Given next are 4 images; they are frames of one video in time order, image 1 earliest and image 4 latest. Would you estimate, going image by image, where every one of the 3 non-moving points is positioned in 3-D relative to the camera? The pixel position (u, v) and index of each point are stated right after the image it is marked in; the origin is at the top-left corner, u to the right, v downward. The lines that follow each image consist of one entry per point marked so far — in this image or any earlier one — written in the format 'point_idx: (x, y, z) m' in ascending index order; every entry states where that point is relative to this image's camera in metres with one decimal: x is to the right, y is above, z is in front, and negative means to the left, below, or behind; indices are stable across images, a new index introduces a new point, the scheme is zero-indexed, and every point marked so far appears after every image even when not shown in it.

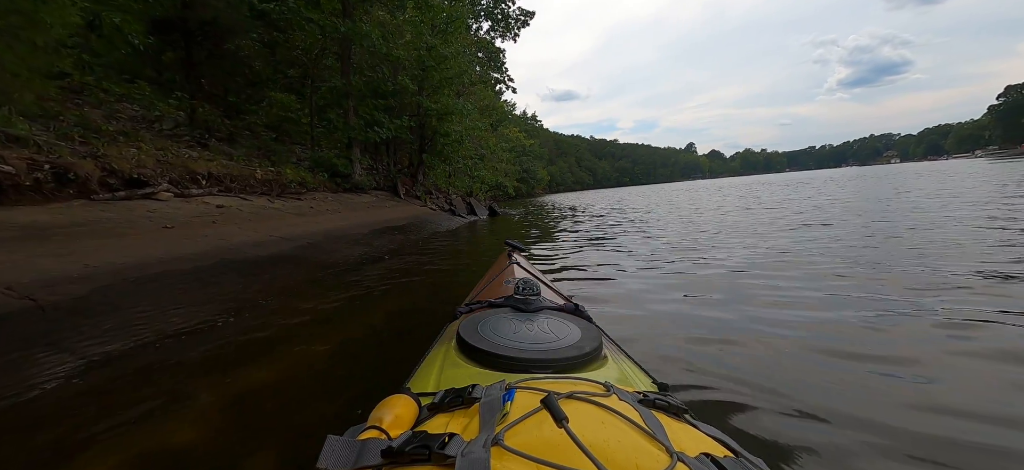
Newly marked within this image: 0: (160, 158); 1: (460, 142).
0: (-4.8, +1.0, +5.6) m
1: (-1.6, +2.9, +12.5) m
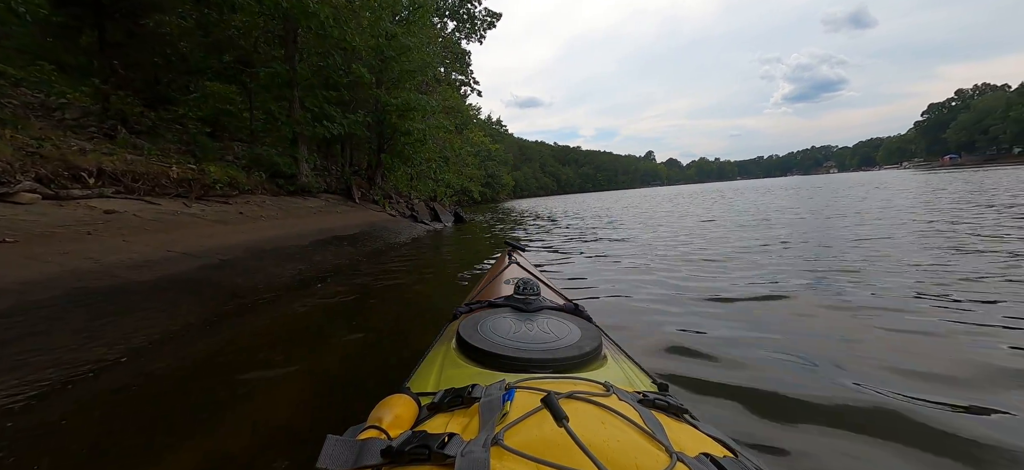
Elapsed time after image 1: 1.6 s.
0: (-5.1, +0.9, +4.6) m
1: (-2.6, +2.7, +11.8) m
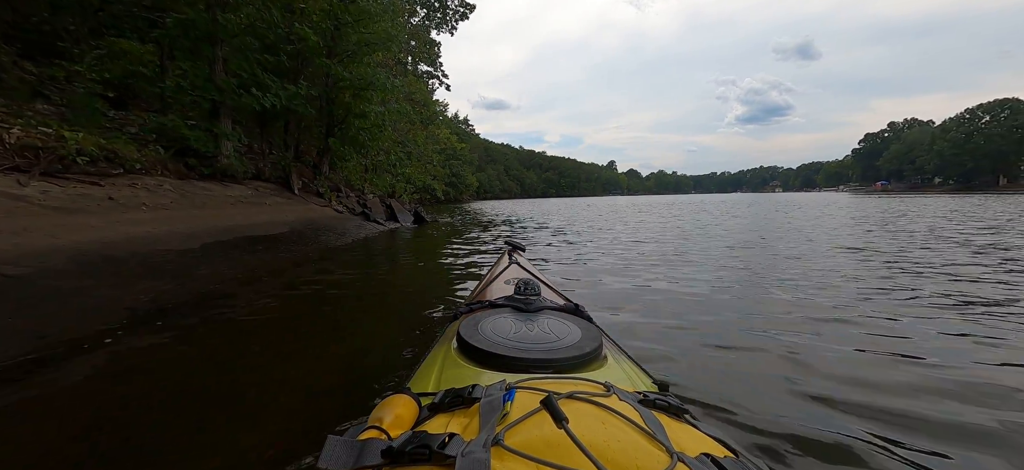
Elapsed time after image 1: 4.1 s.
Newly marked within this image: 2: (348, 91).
0: (-5.3, +1.1, +3.2) m
1: (-3.3, +2.7, +10.6) m
2: (-3.7, +3.2, +9.6) m
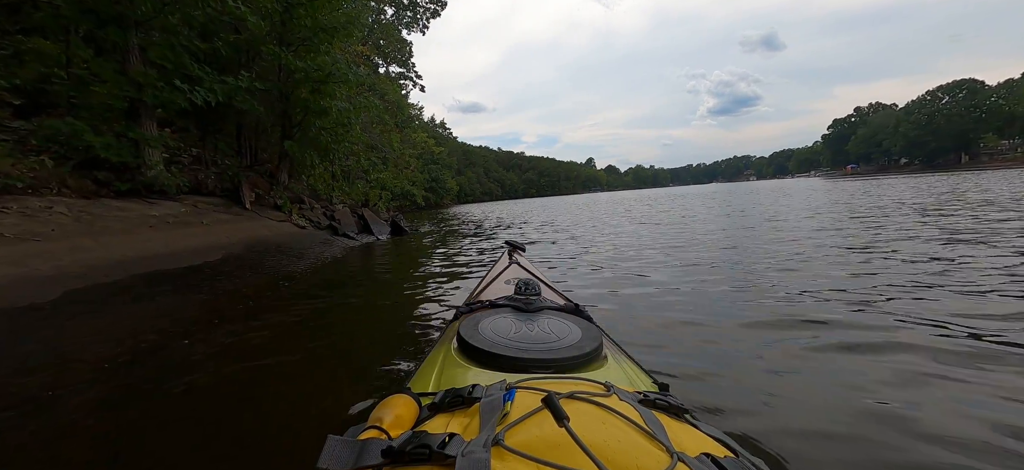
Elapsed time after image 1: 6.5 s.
0: (-5.3, +0.7, +2.2) m
1: (-3.7, +2.4, +9.7) m
2: (-4.1, +2.9, +8.7) m
